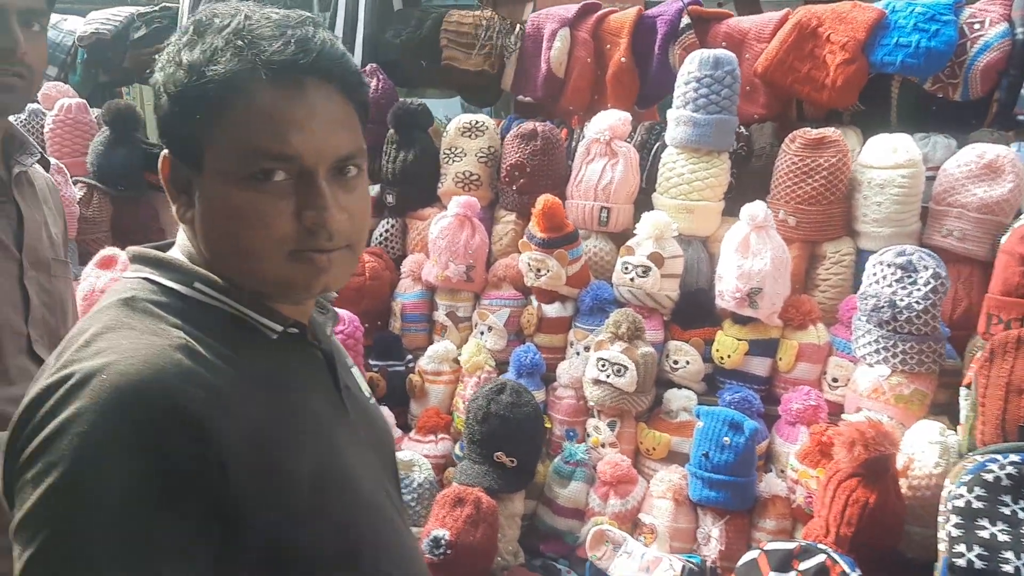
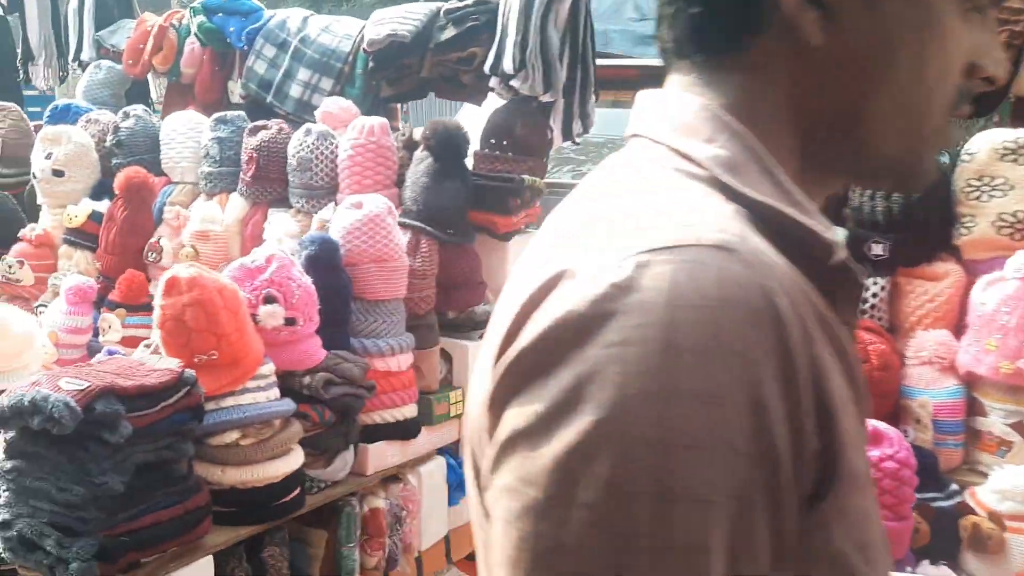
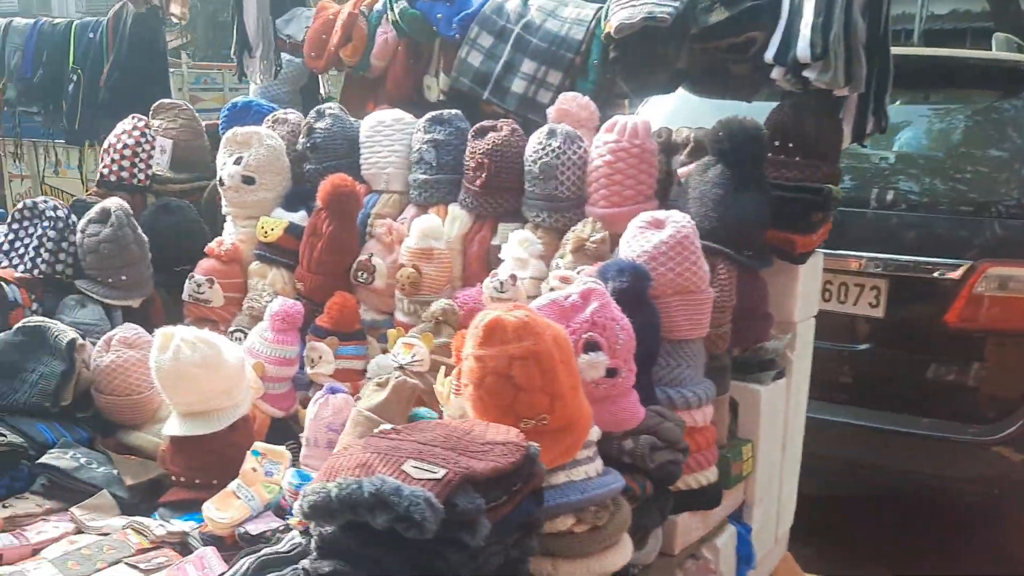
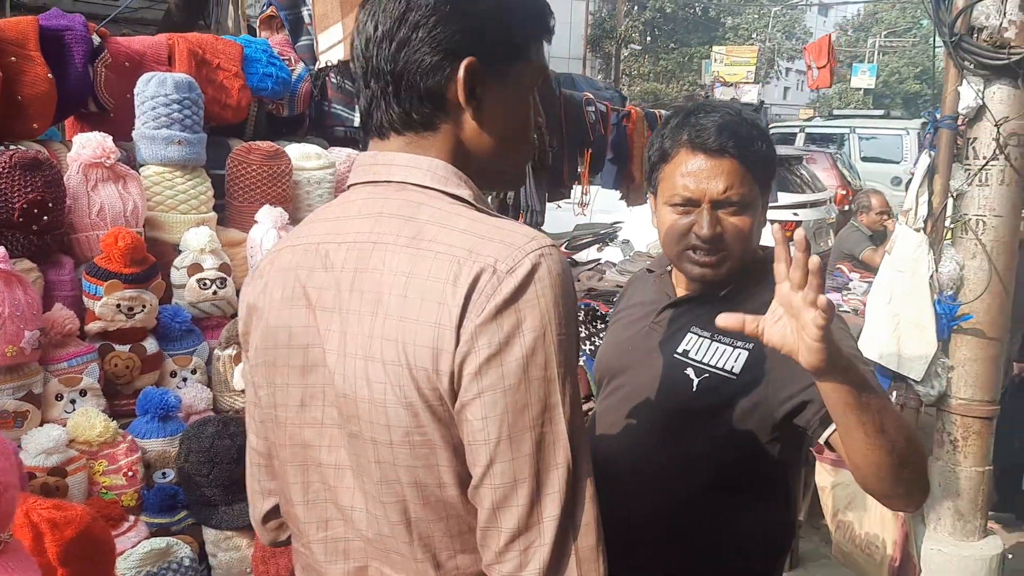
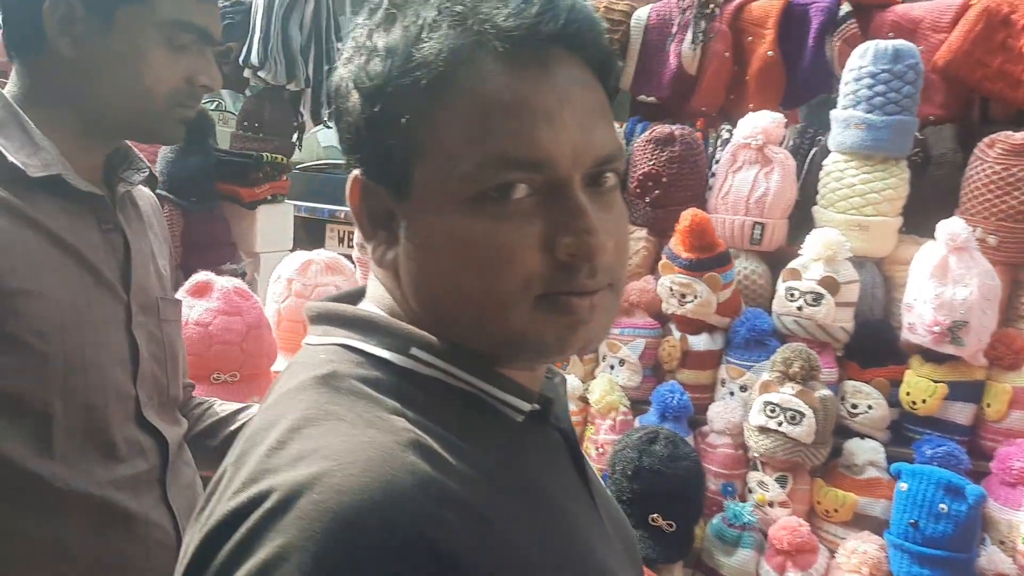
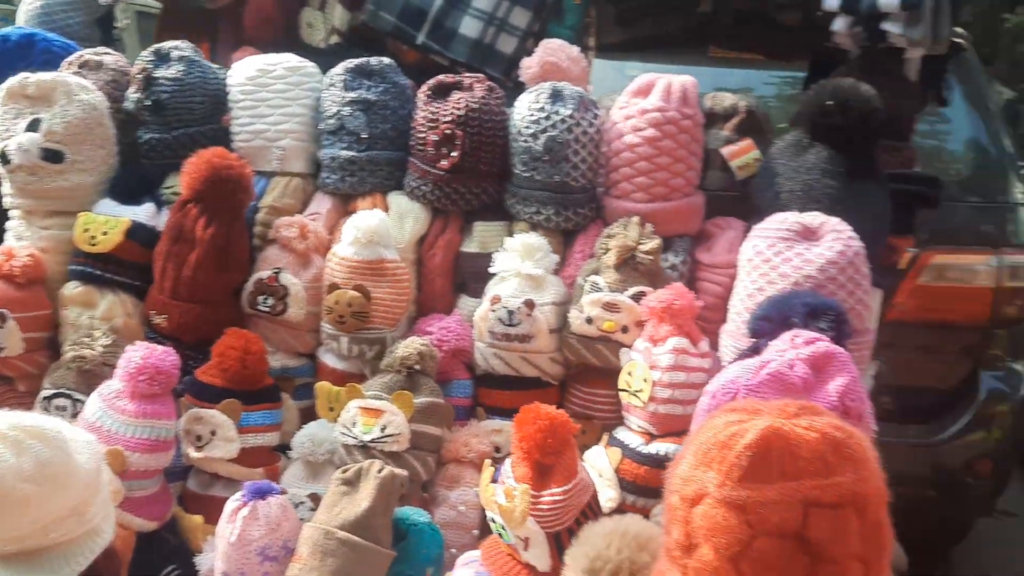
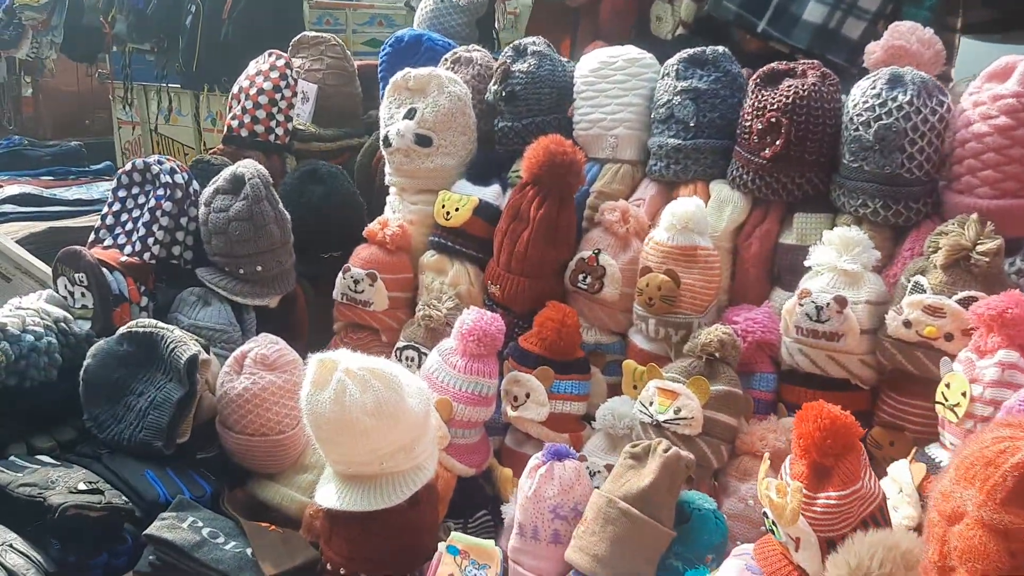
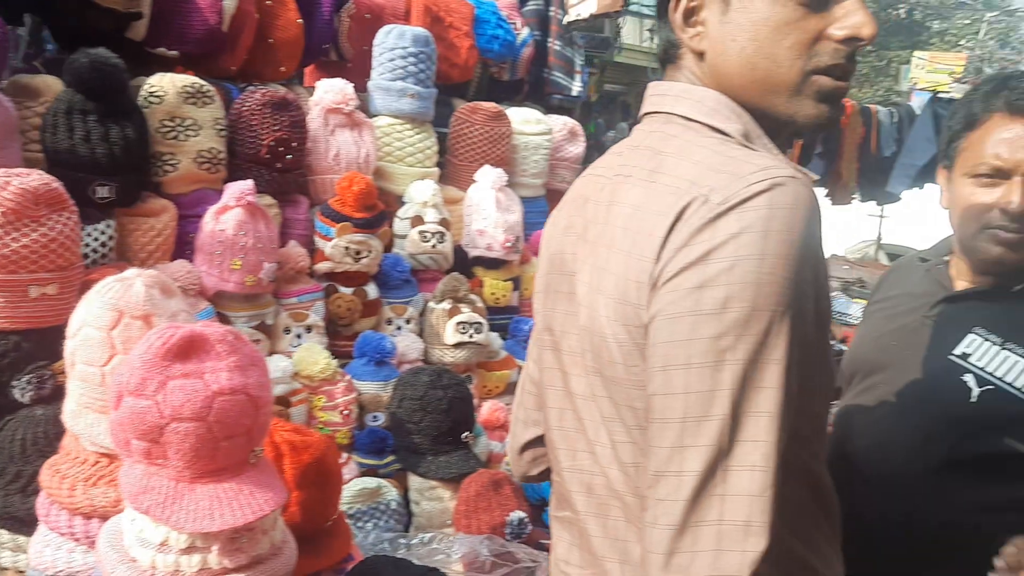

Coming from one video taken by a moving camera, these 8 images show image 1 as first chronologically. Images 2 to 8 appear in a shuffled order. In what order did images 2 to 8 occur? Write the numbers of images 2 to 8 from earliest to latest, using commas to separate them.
5, 2, 3, 7, 6, 8, 4
